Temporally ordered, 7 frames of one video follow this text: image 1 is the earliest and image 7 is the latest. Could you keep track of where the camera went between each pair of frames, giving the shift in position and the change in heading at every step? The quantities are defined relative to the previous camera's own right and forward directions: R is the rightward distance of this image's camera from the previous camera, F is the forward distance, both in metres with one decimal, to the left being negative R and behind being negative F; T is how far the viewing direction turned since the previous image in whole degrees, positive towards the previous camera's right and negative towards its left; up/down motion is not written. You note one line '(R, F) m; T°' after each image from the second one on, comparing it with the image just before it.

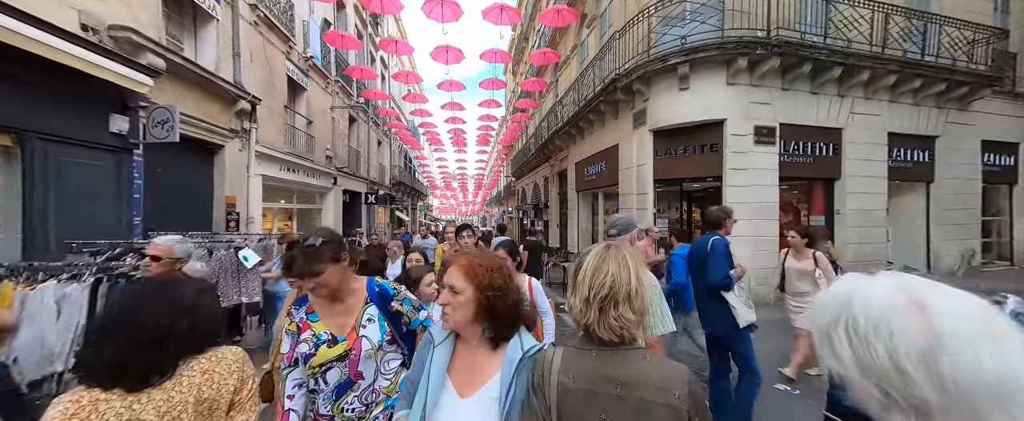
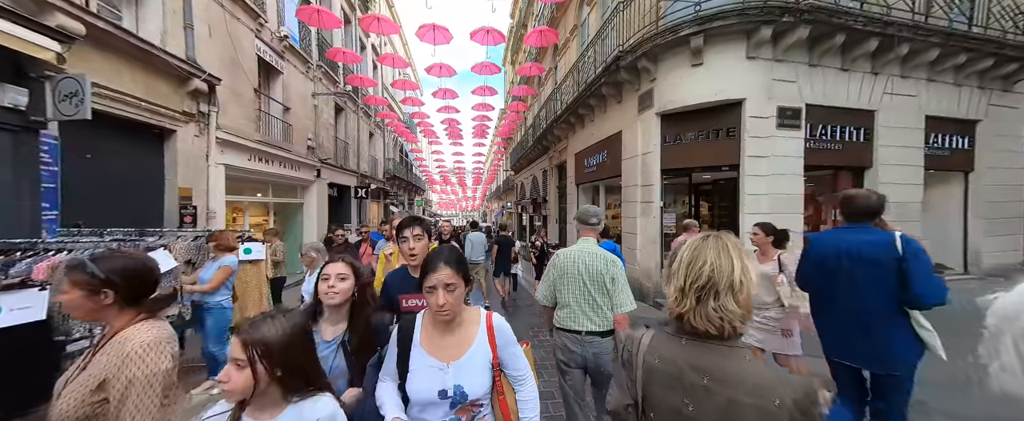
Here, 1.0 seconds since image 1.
(+0.2, +0.8) m; 0°
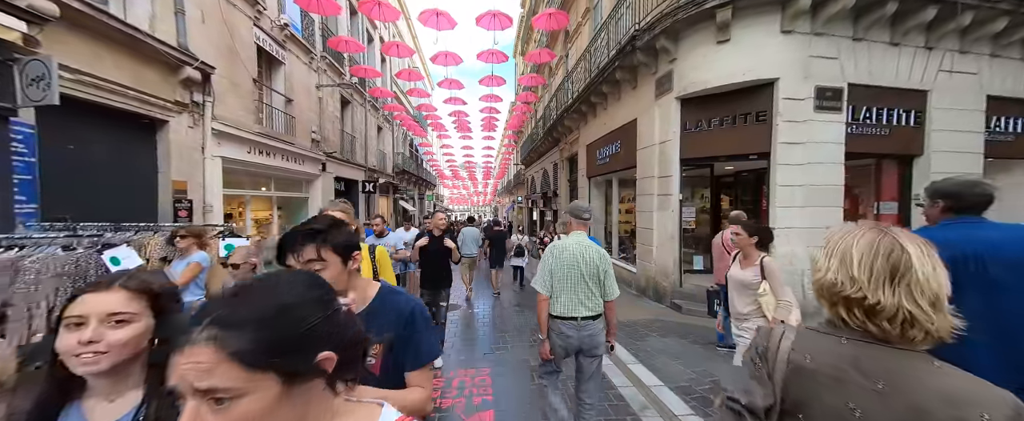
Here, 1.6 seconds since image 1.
(+0.1, +0.5) m; -2°
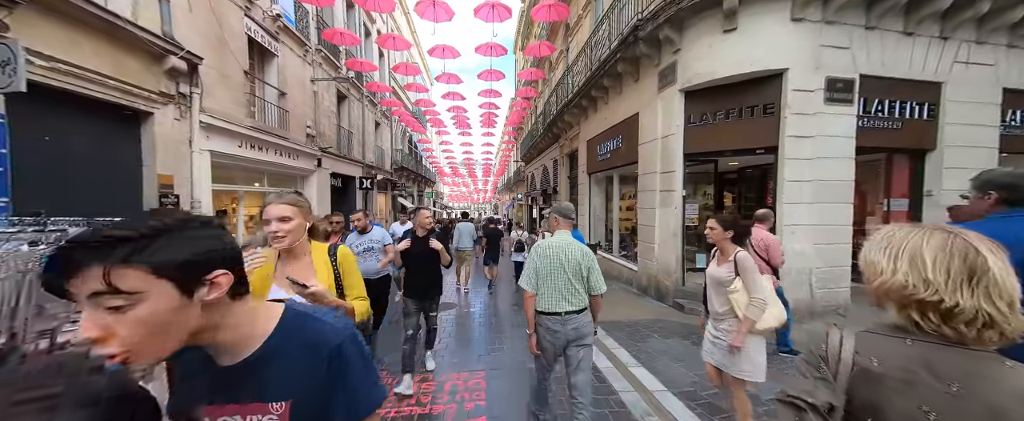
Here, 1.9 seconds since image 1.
(+0.1, +0.2) m; 0°
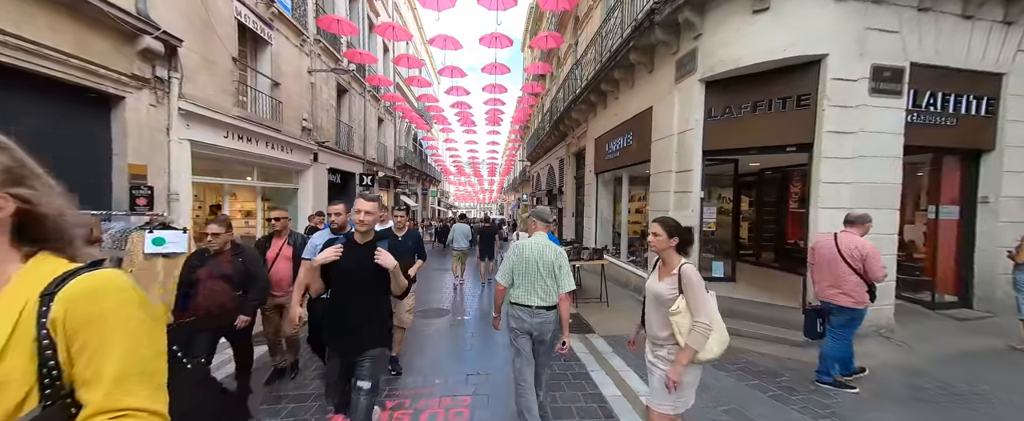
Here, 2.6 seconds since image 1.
(+0.1, +0.6) m; -1°
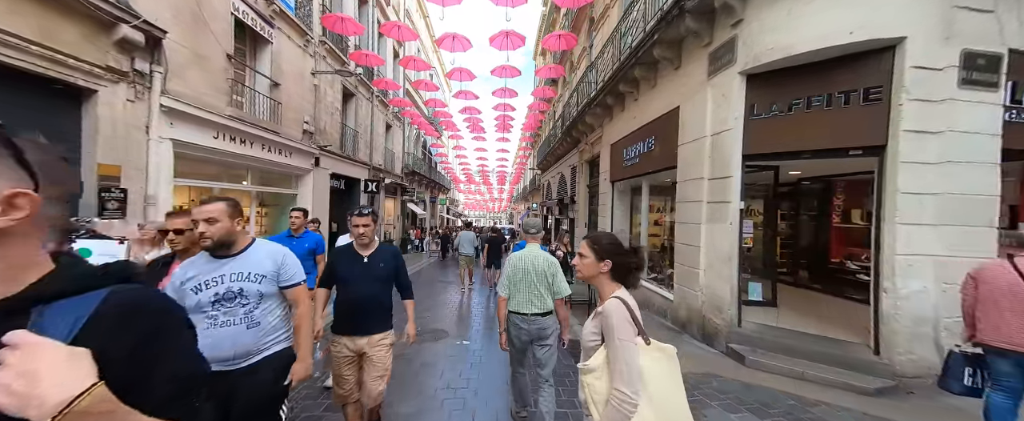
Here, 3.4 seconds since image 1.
(0.0, +0.7) m; -2°
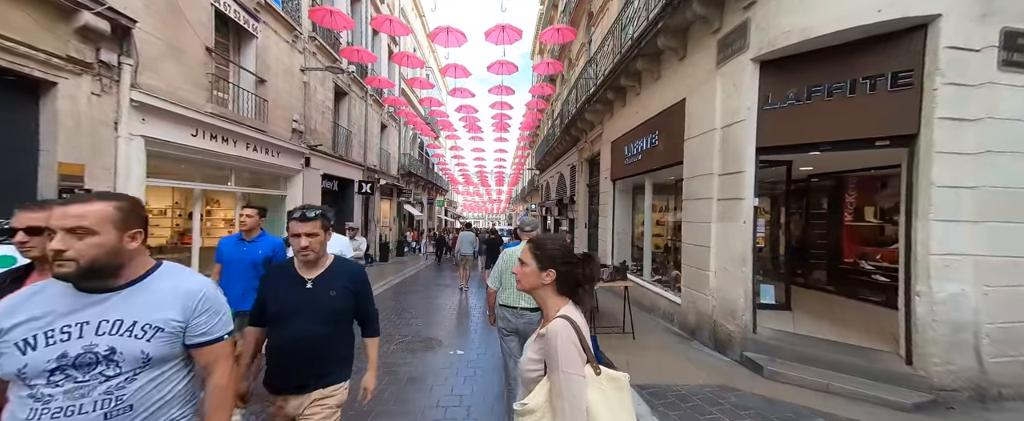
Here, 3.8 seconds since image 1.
(0.0, +0.4) m; 0°
